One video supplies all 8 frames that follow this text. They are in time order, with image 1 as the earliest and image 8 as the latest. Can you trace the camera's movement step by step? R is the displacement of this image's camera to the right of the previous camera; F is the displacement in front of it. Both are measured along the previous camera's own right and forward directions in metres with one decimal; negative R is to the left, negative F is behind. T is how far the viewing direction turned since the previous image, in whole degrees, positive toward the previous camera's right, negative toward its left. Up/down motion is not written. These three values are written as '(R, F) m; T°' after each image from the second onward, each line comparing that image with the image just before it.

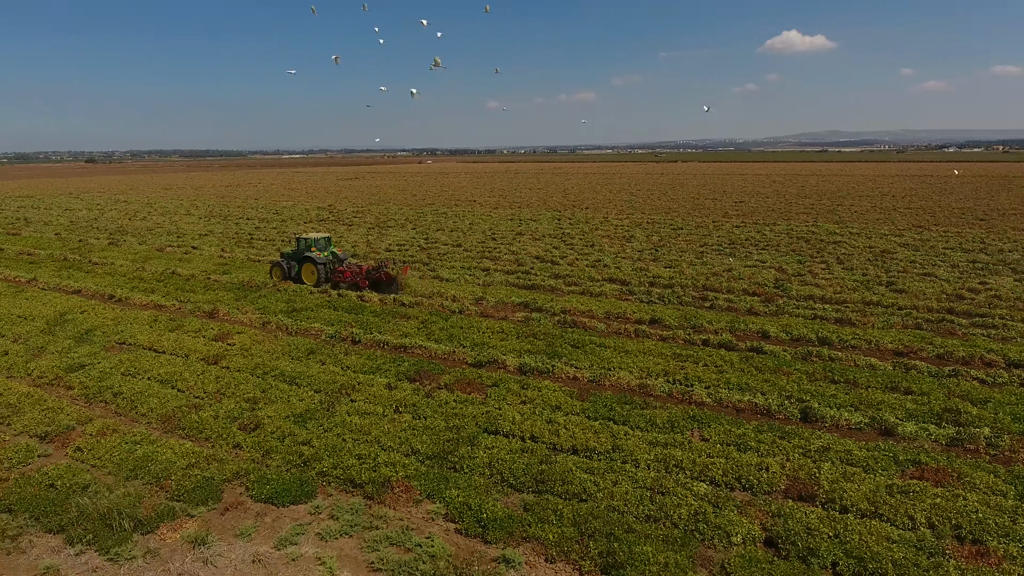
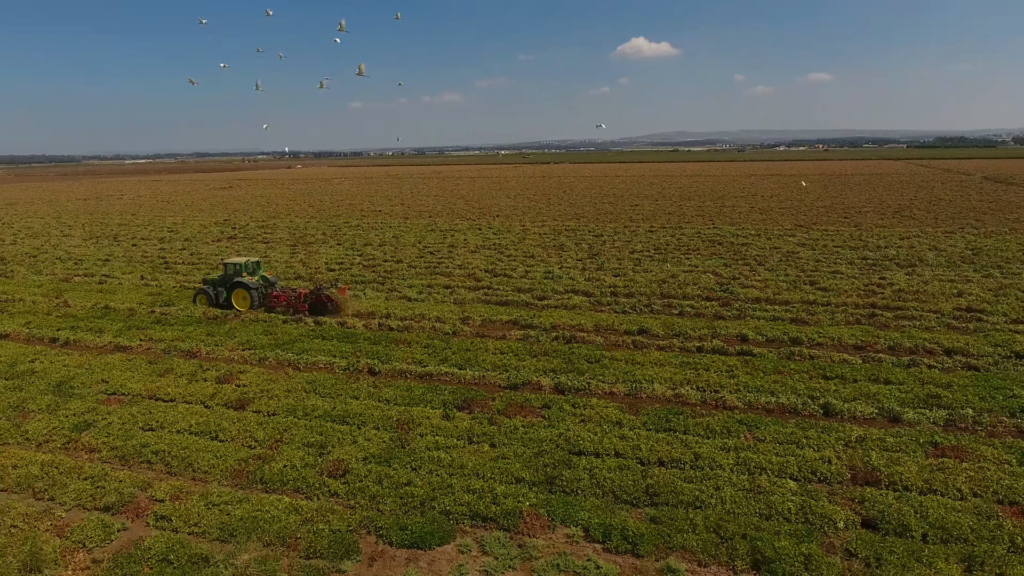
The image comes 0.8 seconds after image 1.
(-2.0, -0.2) m; +12°
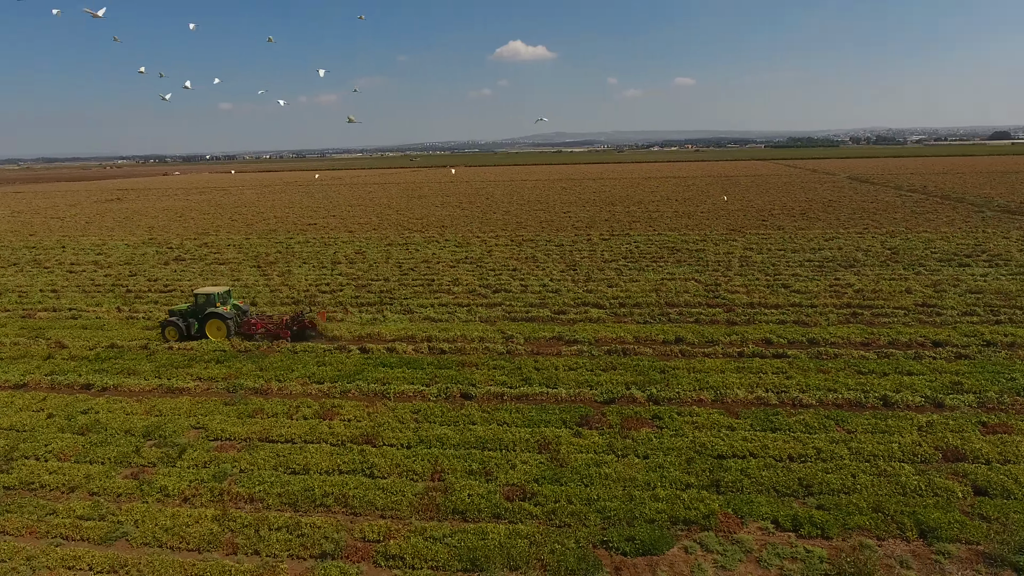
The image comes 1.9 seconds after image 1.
(-2.9, -0.4) m; +10°
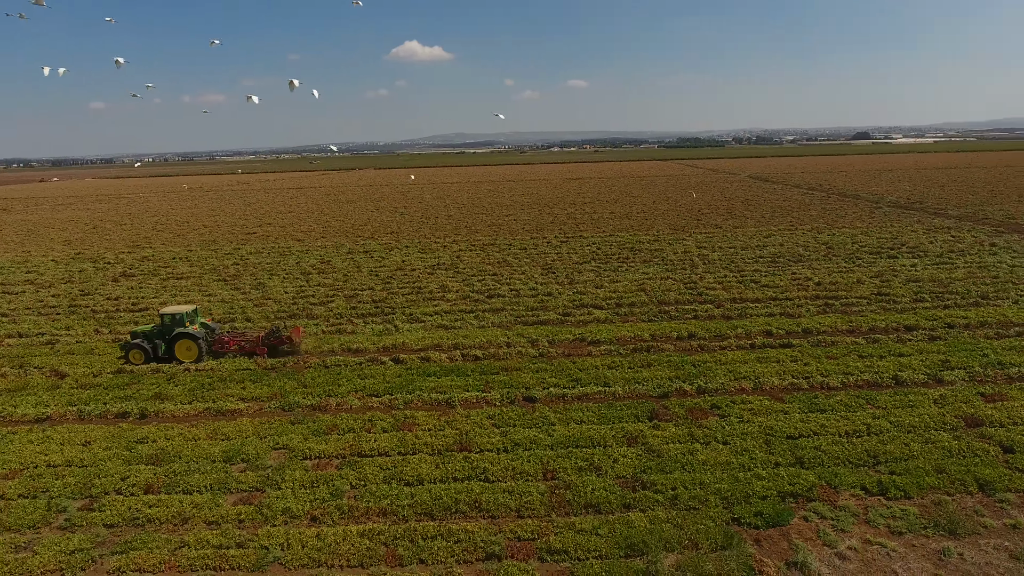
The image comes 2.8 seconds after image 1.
(-2.4, -0.3) m; +9°
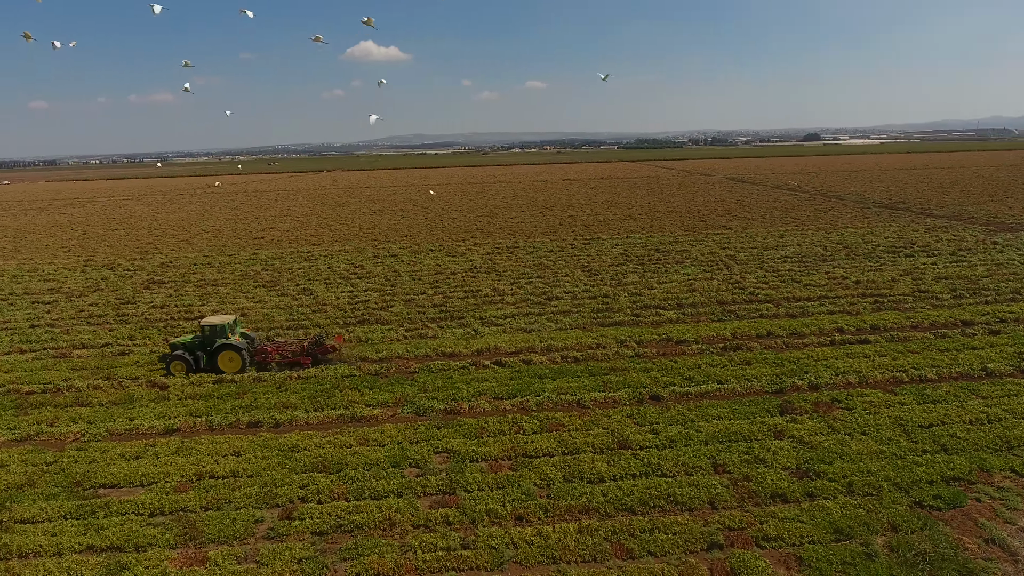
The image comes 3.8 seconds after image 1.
(-2.7, -0.2) m; +4°
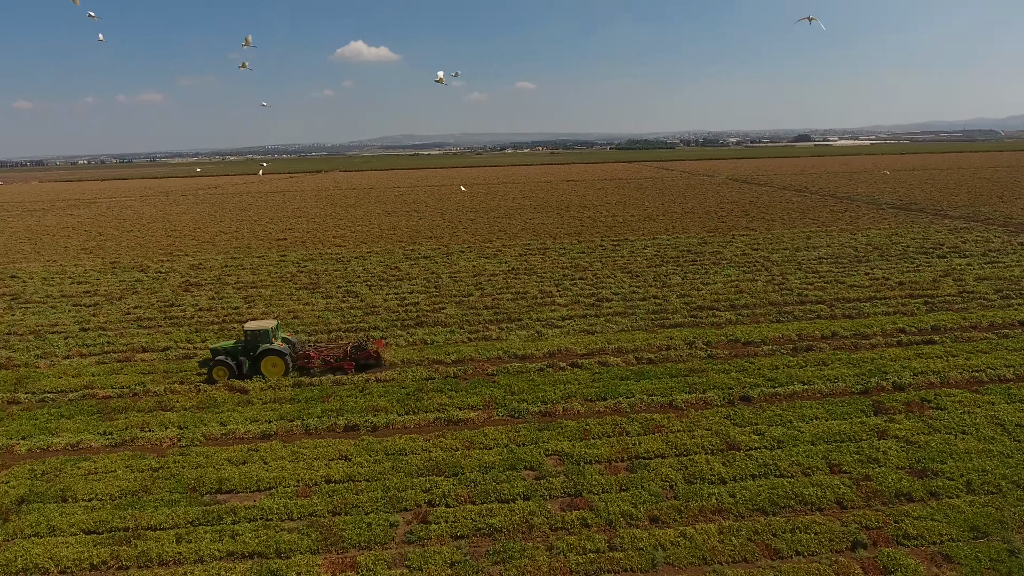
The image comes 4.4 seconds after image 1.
(-1.7, 0.0) m; +1°
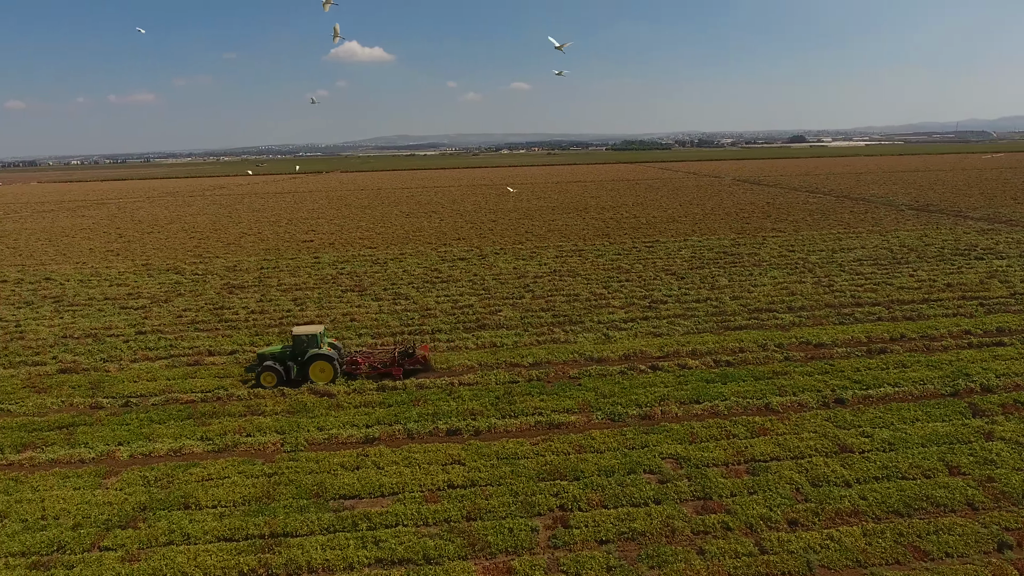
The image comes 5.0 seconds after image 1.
(-1.7, 0.0) m; +1°
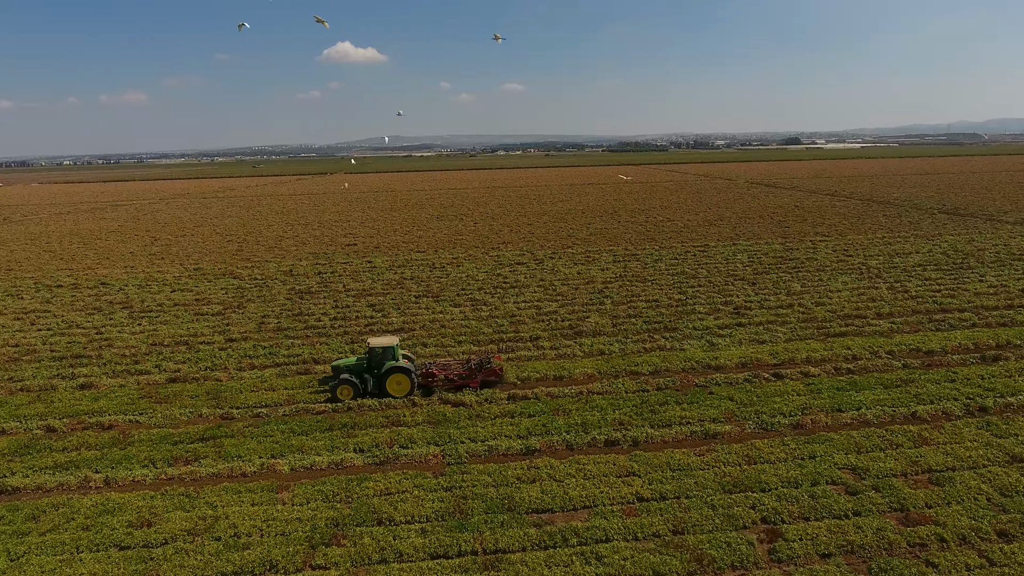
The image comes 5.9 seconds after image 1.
(-2.6, +0.1) m; +1°
